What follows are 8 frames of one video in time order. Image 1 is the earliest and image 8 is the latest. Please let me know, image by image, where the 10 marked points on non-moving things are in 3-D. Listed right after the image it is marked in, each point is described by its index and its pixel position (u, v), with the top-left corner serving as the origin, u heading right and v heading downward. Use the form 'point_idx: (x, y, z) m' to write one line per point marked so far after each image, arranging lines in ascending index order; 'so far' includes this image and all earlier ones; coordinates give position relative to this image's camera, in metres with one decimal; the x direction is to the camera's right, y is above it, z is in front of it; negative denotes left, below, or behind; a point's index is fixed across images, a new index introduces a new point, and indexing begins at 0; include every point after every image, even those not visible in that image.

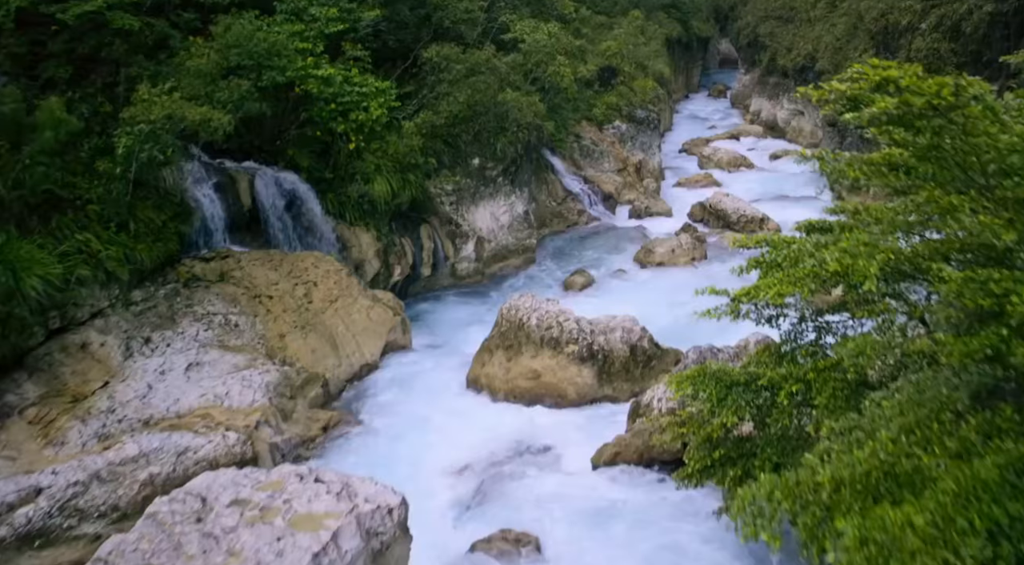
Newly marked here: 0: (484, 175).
0: (-0.7, +2.5, +18.4) m
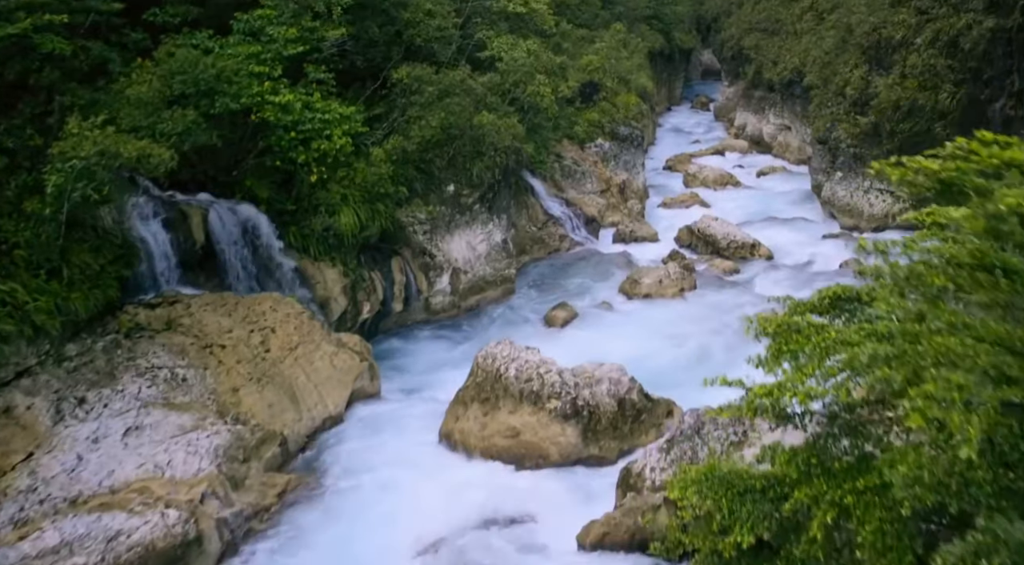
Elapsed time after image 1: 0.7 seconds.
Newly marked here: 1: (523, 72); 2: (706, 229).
0: (-1.2, +1.7, +17.3) m
1: (+0.3, +4.6, +17.8) m
2: (+4.8, +1.3, +20.0) m
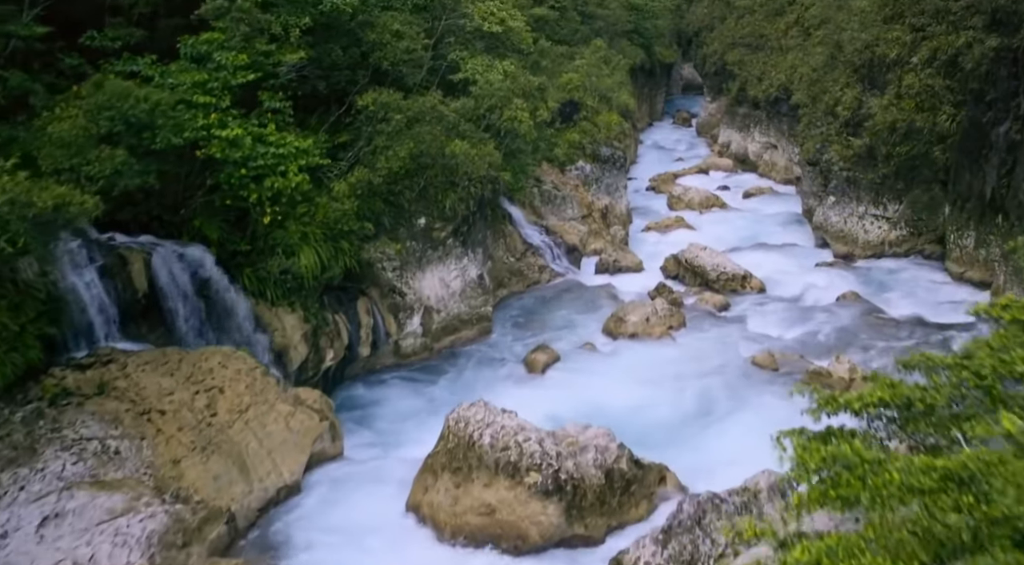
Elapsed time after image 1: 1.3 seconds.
0: (-1.6, +0.9, +16.0) m
1: (-0.3, +3.8, +16.7) m
2: (+4.3, +0.5, +18.9) m
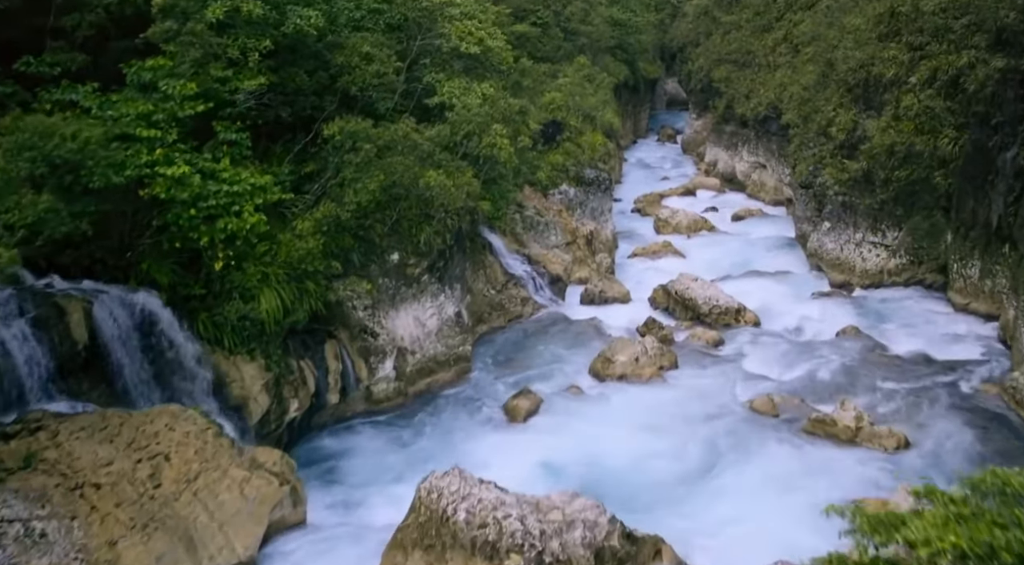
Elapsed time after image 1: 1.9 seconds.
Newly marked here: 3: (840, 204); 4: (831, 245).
0: (-2.0, +0.2, +14.9) m
1: (-0.7, +3.1, +15.6) m
2: (+3.8, -0.2, +17.9) m
3: (+8.0, +1.9, +19.6) m
4: (+7.9, +0.9, +19.9) m
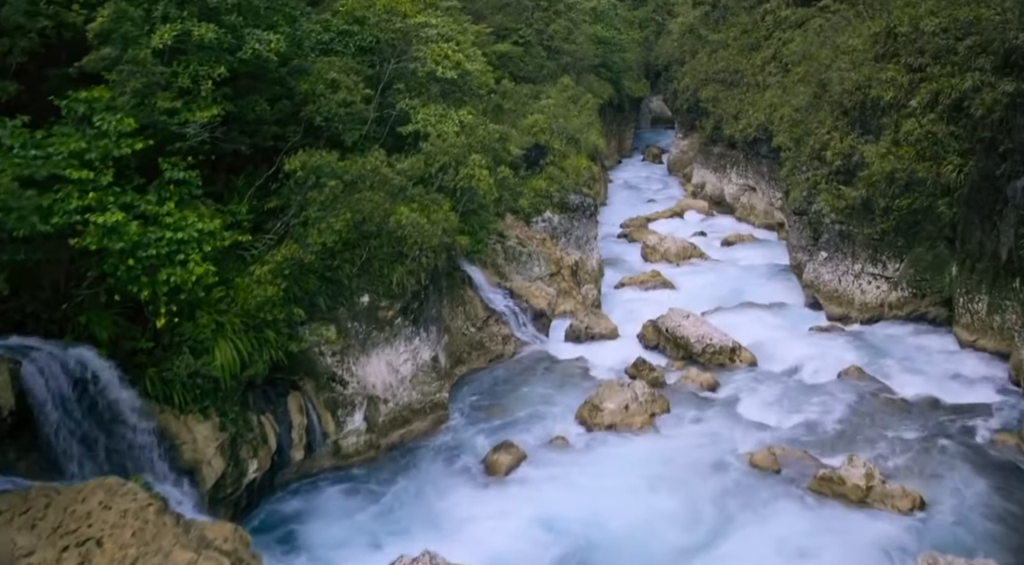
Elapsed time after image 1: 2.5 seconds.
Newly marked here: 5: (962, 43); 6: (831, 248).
0: (-2.3, -0.6, +13.8) m
1: (-1.1, +2.3, +14.6) m
2: (+3.4, -0.9, +16.8) m
3: (+7.5, +1.2, +18.6) m
4: (+7.4, +0.2, +18.9) m
5: (+9.6, +5.1, +17.0) m
6: (+7.5, +0.8, +18.9) m
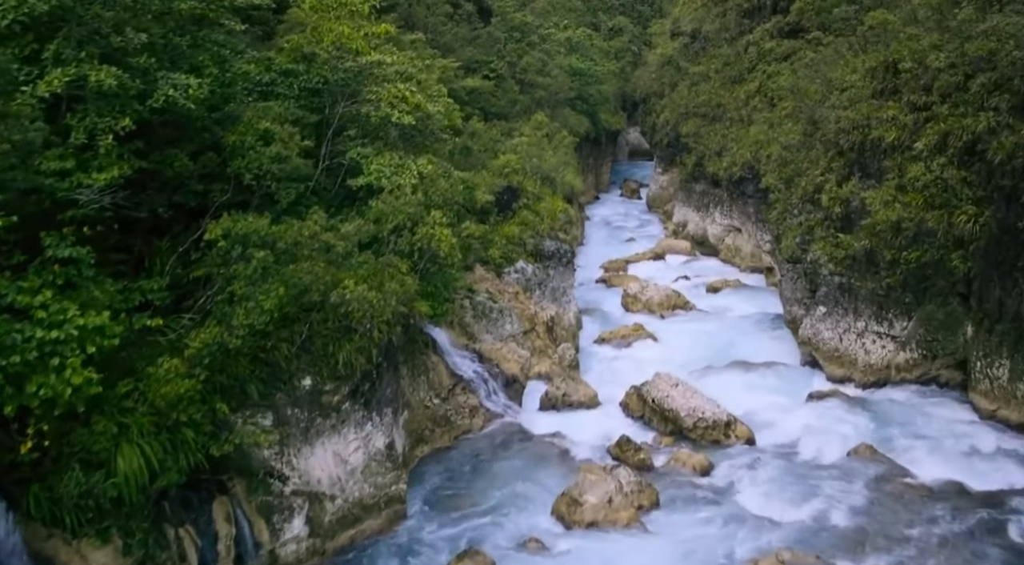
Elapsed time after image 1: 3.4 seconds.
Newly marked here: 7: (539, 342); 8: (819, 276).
0: (-2.8, -1.7, +11.9) m
1: (-1.6, +1.2, +12.8) m
2: (+2.9, -2.2, +15.0) m
3: (+6.9, -0.1, +17.0) m
4: (+6.8, -1.1, +17.3) m
5: (+8.9, +3.9, +15.6) m
6: (+6.8, -0.4, +17.3) m
7: (+0.6, -1.4, +18.4) m
8: (+6.7, +0.1, +17.5) m
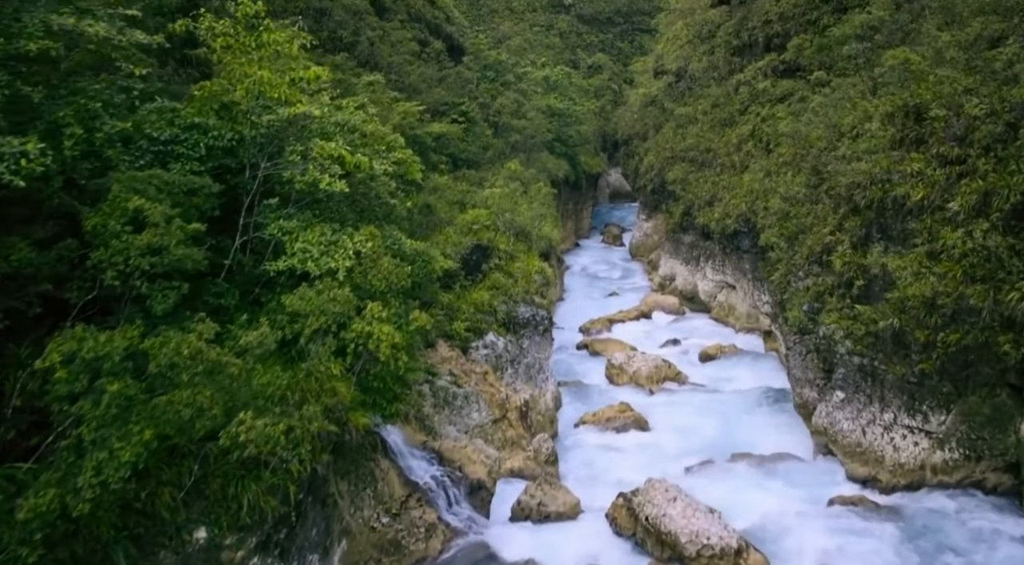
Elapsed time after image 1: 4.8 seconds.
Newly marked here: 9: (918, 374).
0: (-3.3, -3.1, +9.1) m
1: (-2.1, -0.2, +10.2) m
2: (+2.3, -3.6, +12.4) m
3: (+6.3, -1.5, +14.6) m
4: (+6.2, -2.6, +14.8) m
5: (+8.3, +2.5, +13.3) m
6: (+6.2, -1.9, +14.8) m
7: (0.0, -3.0, +15.8) m
8: (+6.1, -1.4, +15.0) m
9: (+6.8, -1.5, +13.4) m
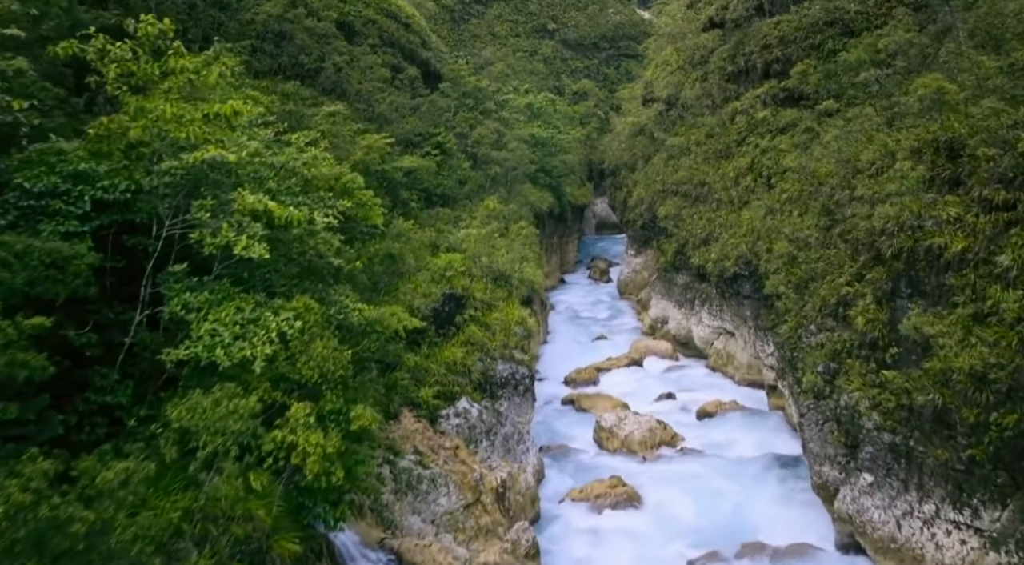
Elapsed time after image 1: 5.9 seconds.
0: (-3.6, -4.0, +6.8) m
1: (-2.5, -1.1, +7.9) m
2: (+1.9, -4.6, +10.1) m
3: (+5.9, -2.5, +12.4) m
4: (+5.8, -3.6, +12.6) m
5: (+7.9, +1.6, +11.4) m
6: (+5.8, -2.9, +12.6) m
7: (-0.4, -4.0, +13.5) m
8: (+5.7, -2.4, +12.9) m
9: (+6.4, -2.5, +11.3) m
